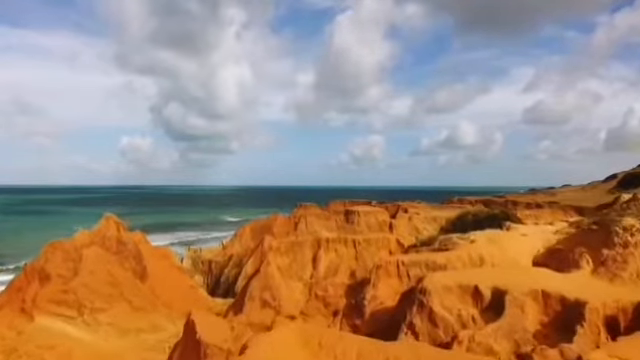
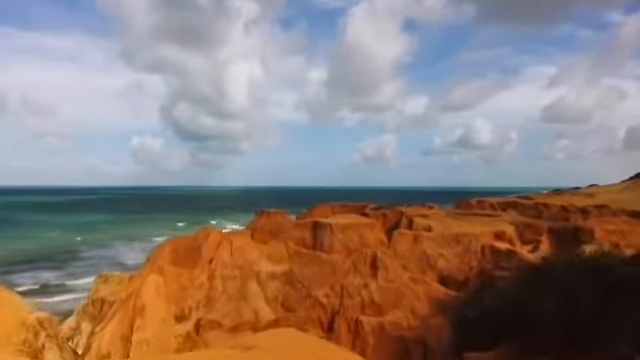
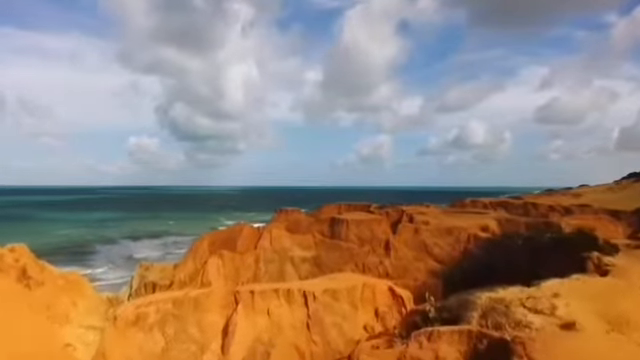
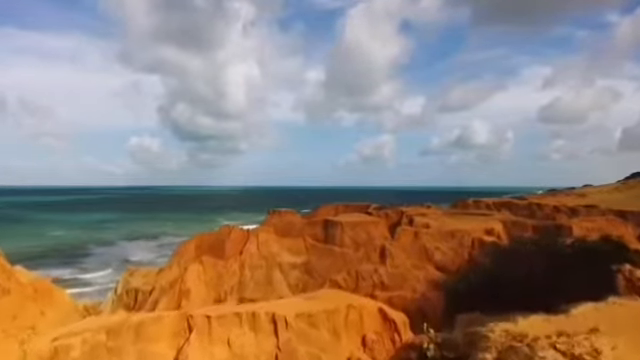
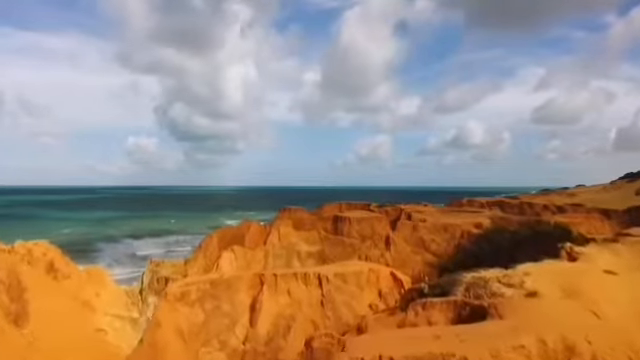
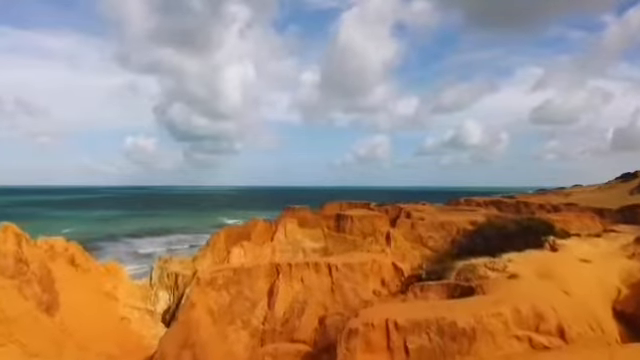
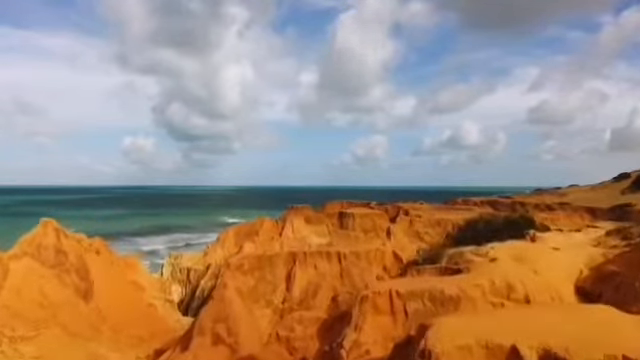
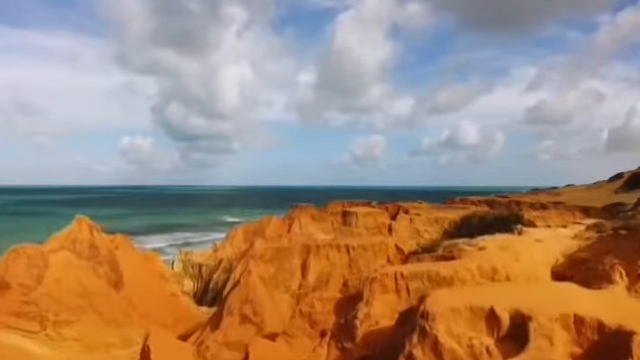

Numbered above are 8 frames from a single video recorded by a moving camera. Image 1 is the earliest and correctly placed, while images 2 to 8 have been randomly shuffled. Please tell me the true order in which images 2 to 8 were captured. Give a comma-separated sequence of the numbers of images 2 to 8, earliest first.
8, 7, 6, 5, 3, 4, 2
